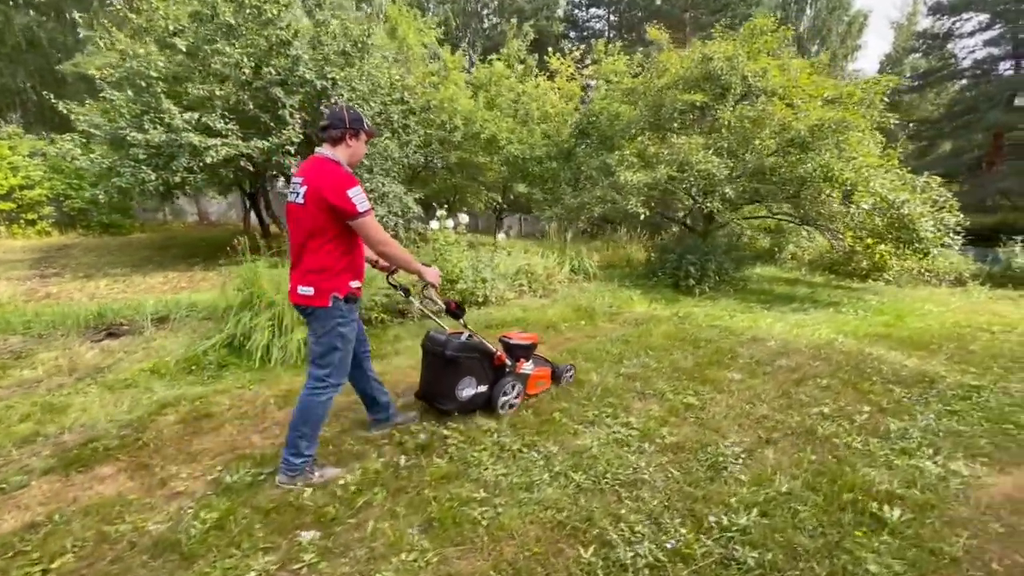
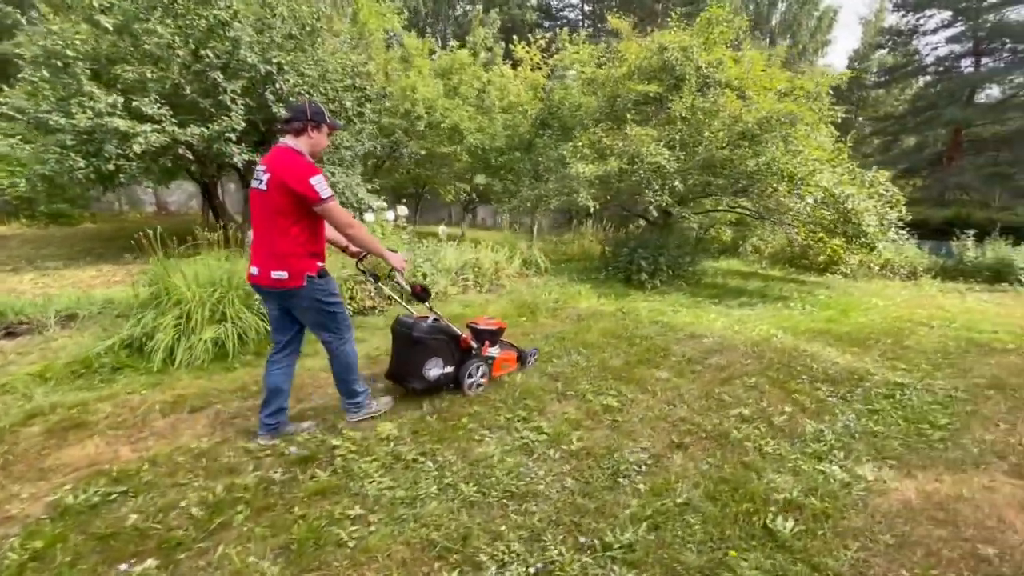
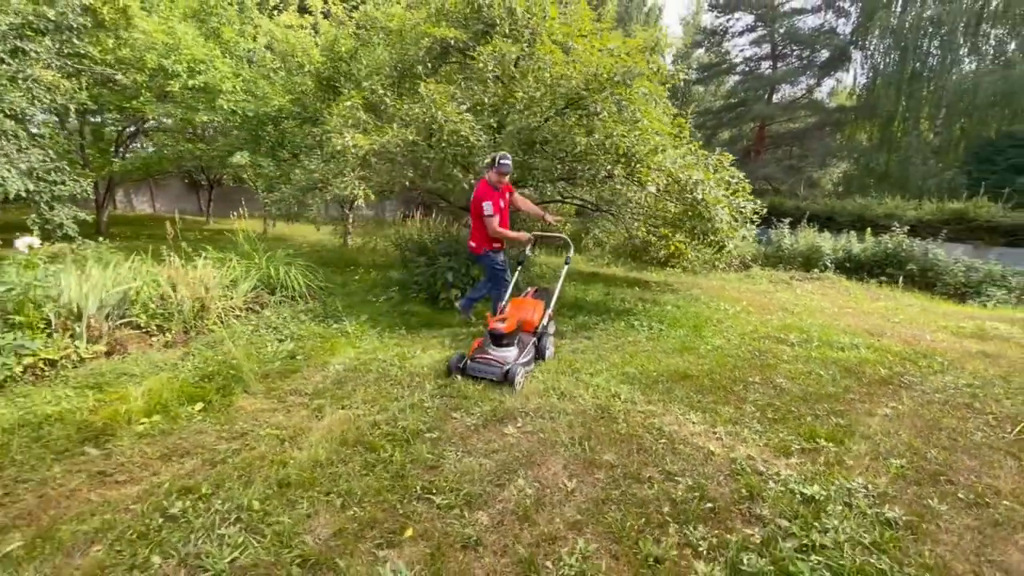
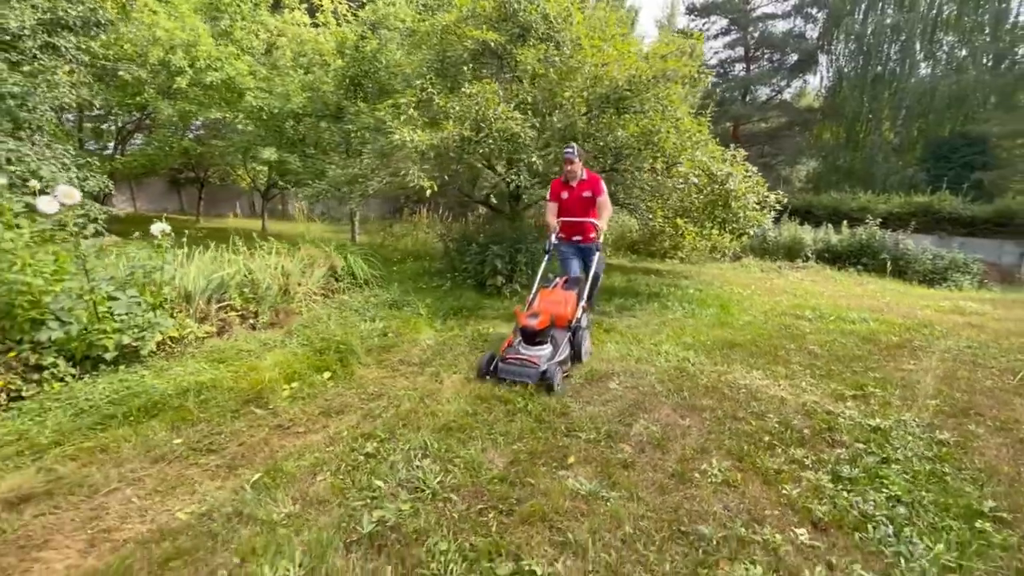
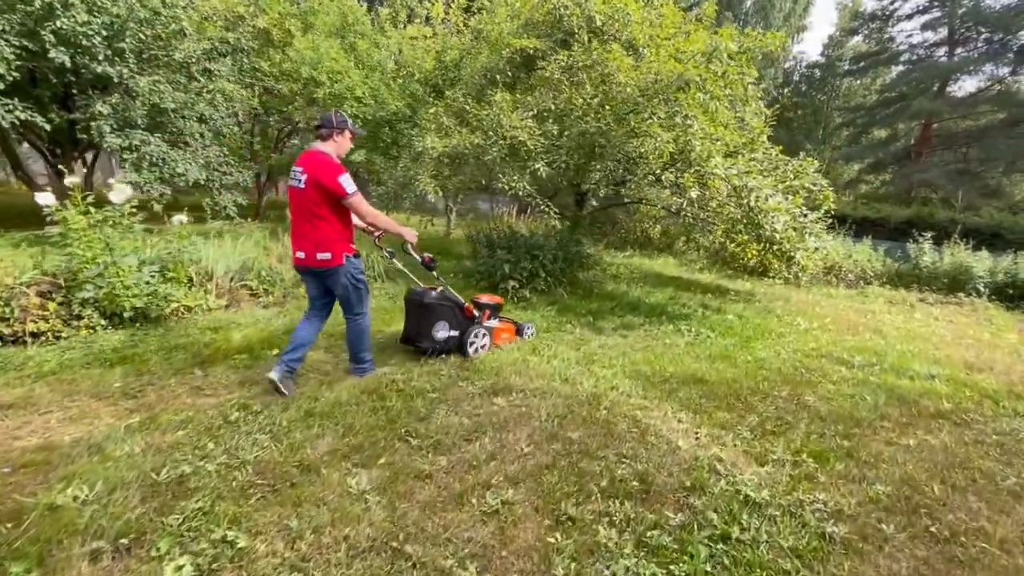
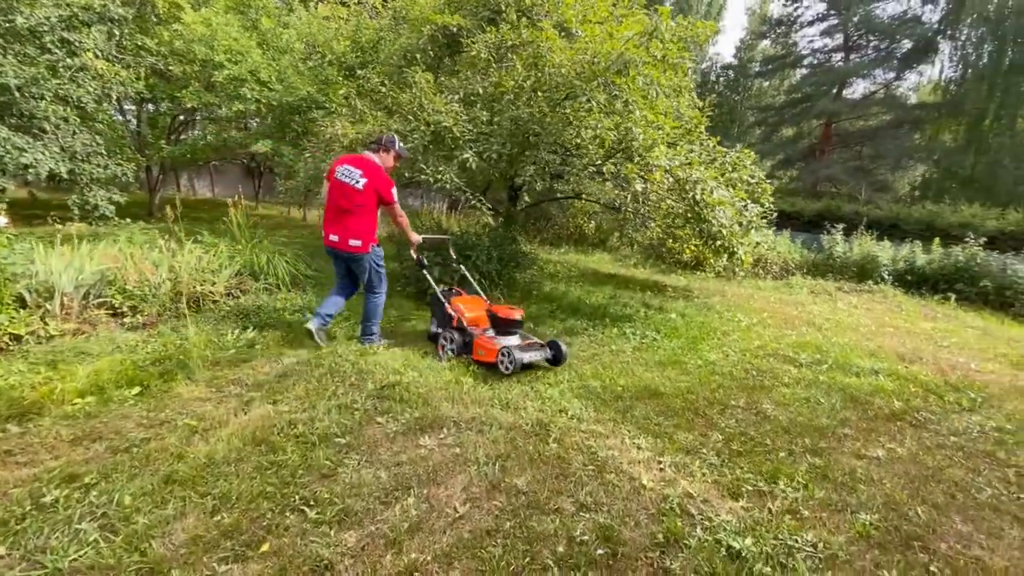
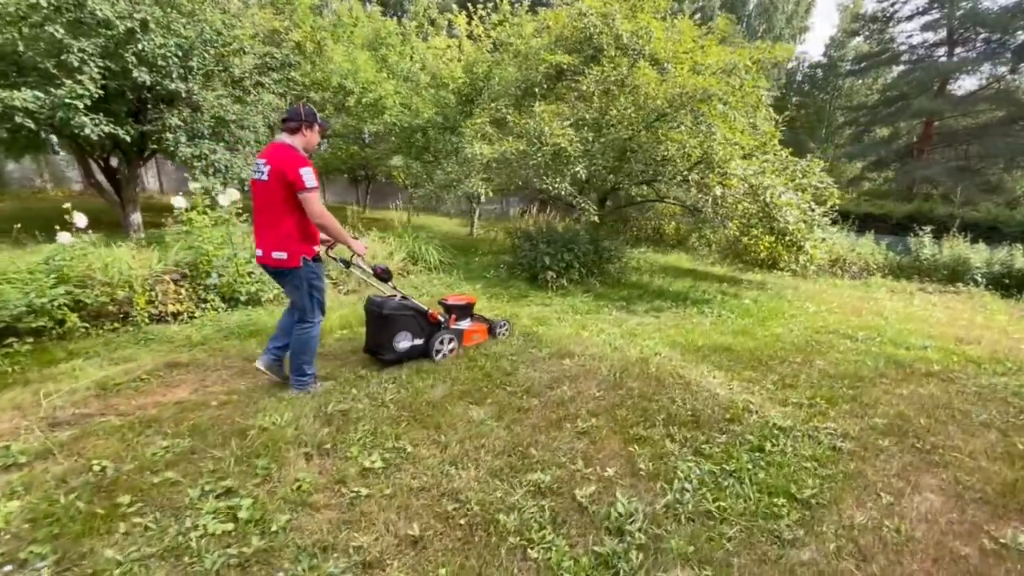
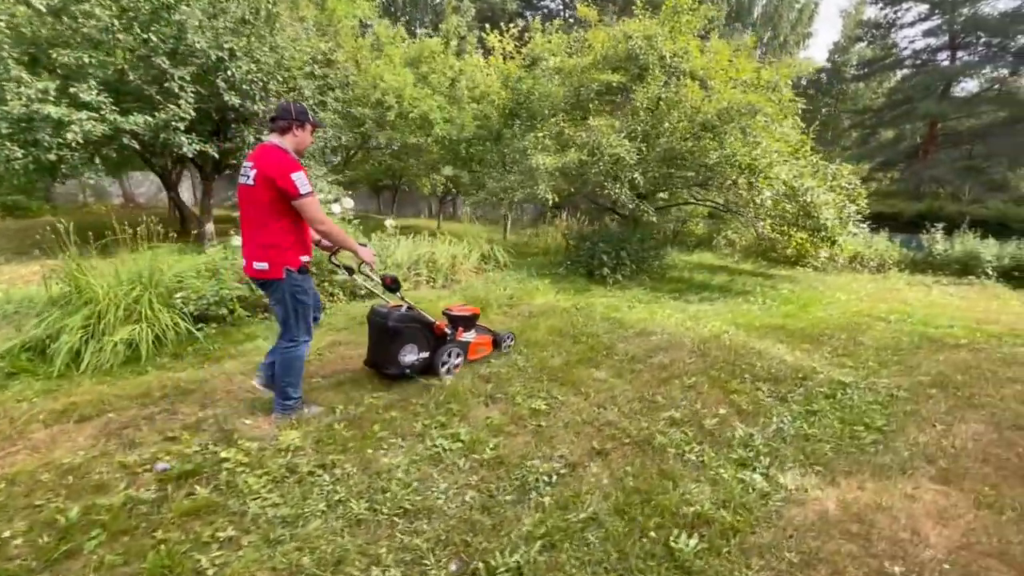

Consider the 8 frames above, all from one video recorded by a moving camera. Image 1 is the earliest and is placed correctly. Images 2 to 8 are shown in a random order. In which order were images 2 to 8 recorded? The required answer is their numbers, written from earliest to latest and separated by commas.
2, 8, 7, 5, 6, 3, 4
